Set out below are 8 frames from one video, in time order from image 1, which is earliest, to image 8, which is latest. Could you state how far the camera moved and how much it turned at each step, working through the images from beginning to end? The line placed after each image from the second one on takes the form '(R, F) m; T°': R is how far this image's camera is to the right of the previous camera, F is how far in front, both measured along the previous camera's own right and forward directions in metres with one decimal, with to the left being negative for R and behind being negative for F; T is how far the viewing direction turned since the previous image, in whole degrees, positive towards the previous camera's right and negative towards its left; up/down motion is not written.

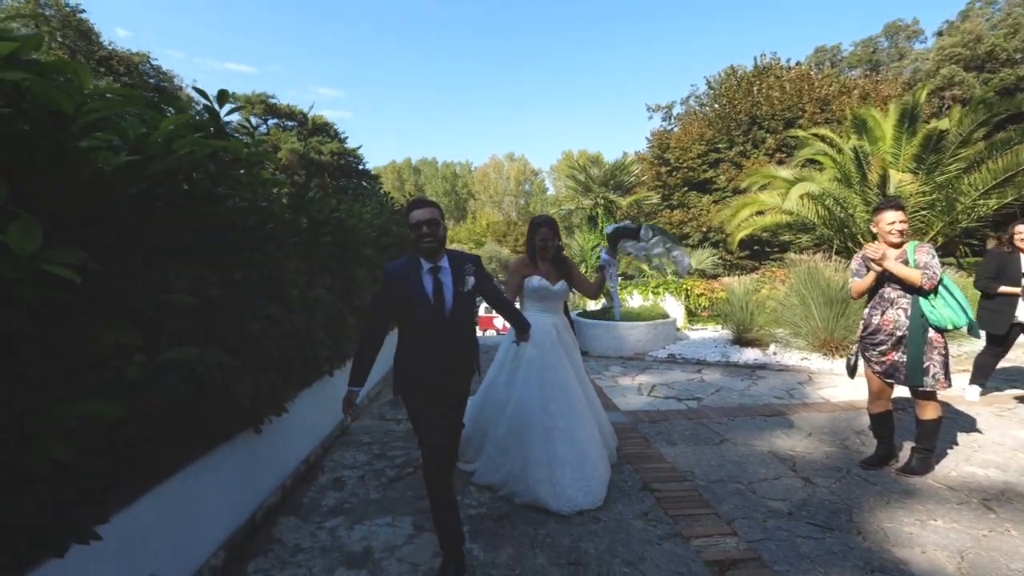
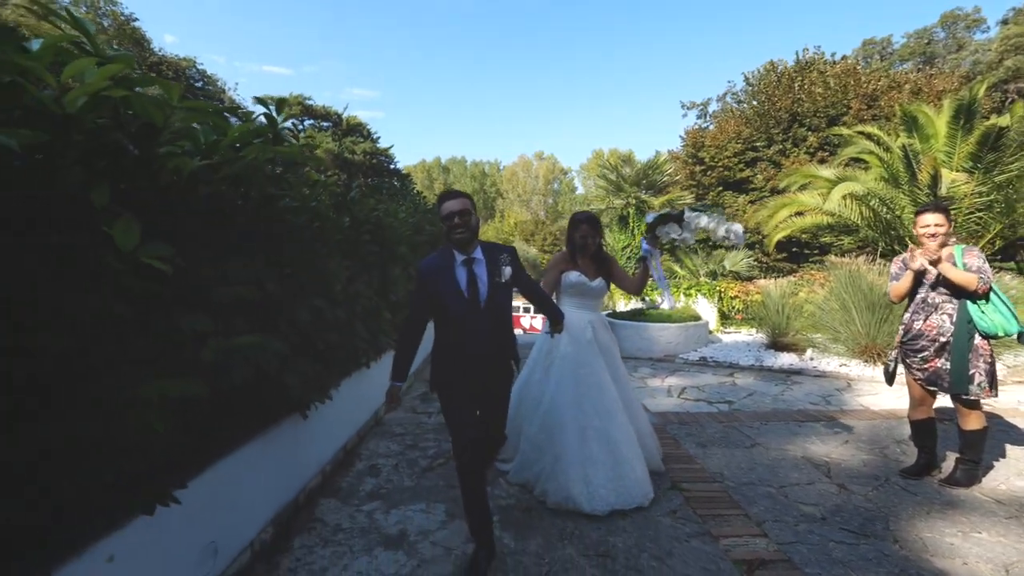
(0.0, -0.1) m; -3°
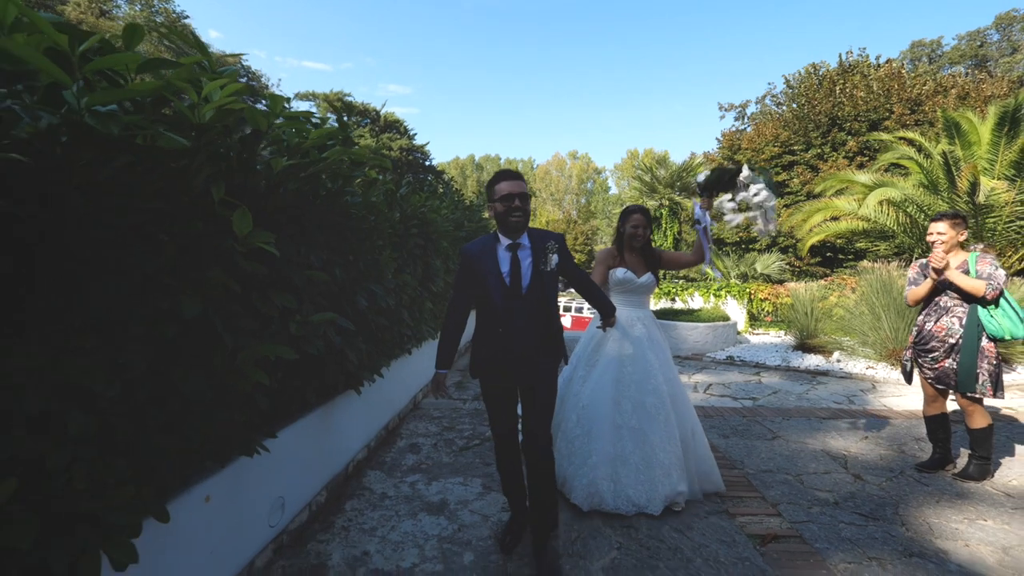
(-0.1, -0.3) m; -3°
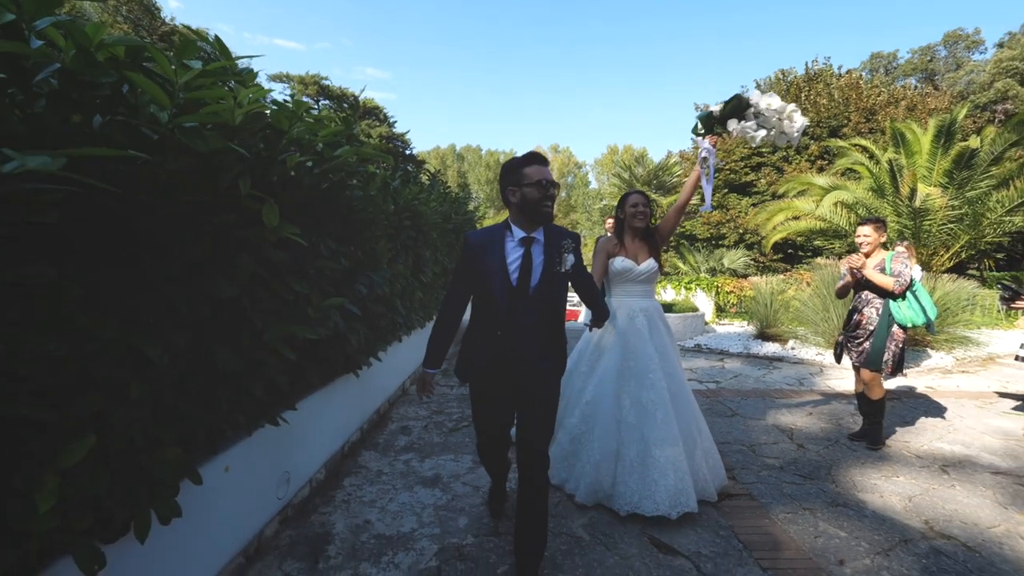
(-0.1, -0.4) m; +2°
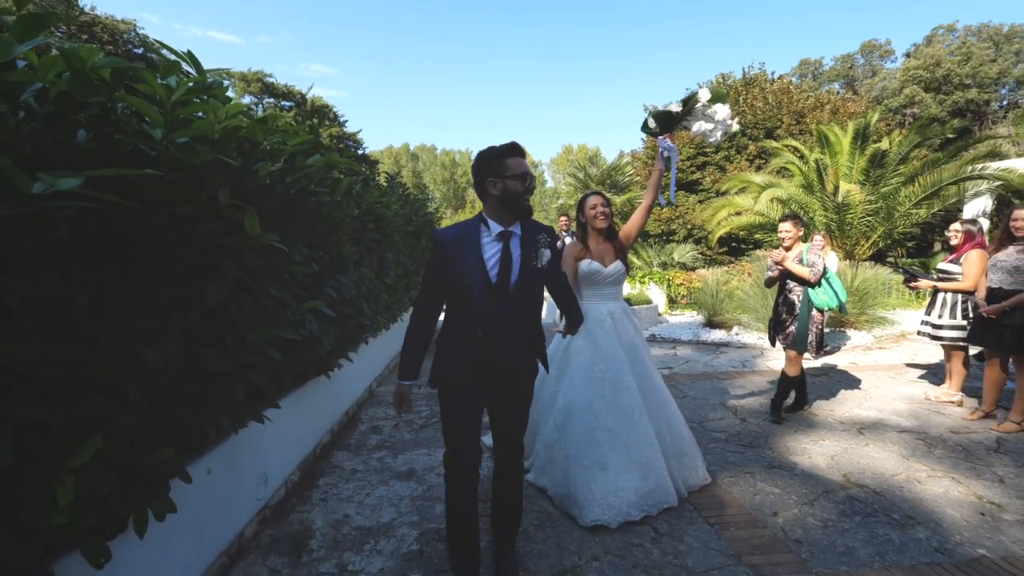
(-0.1, -0.3) m; +5°
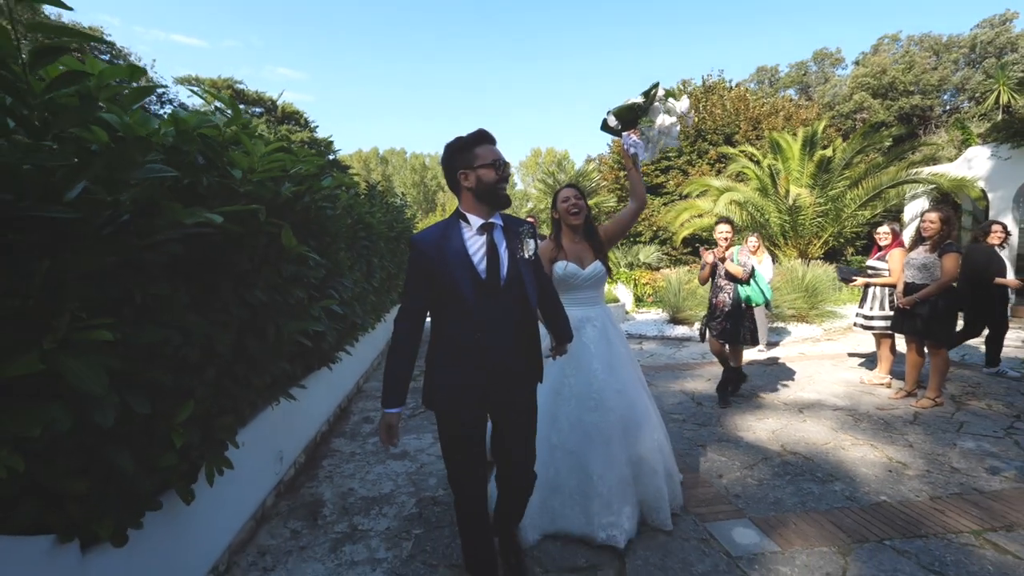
(0.0, -0.4) m; +3°
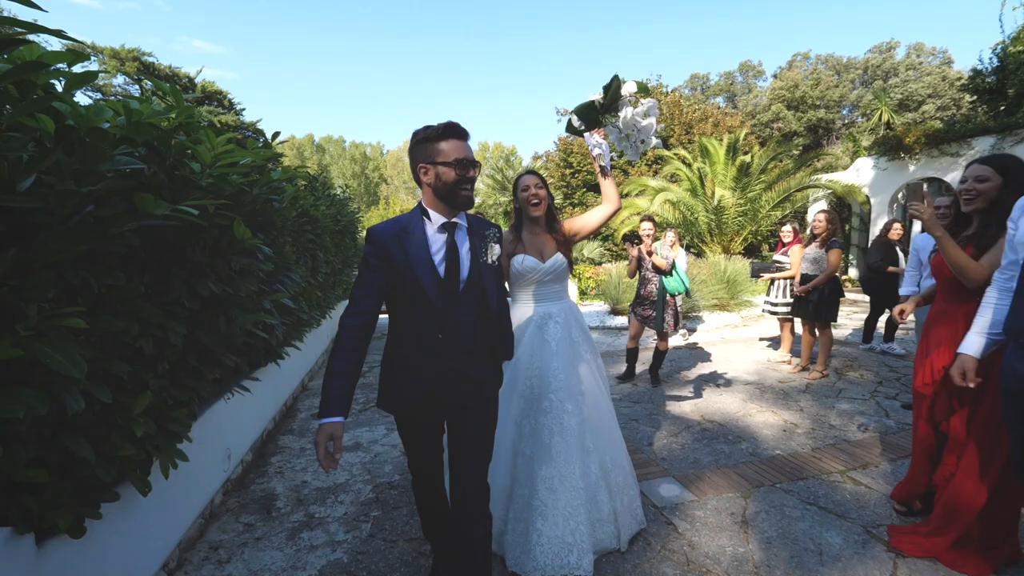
(-0.1, -0.4) m; +6°
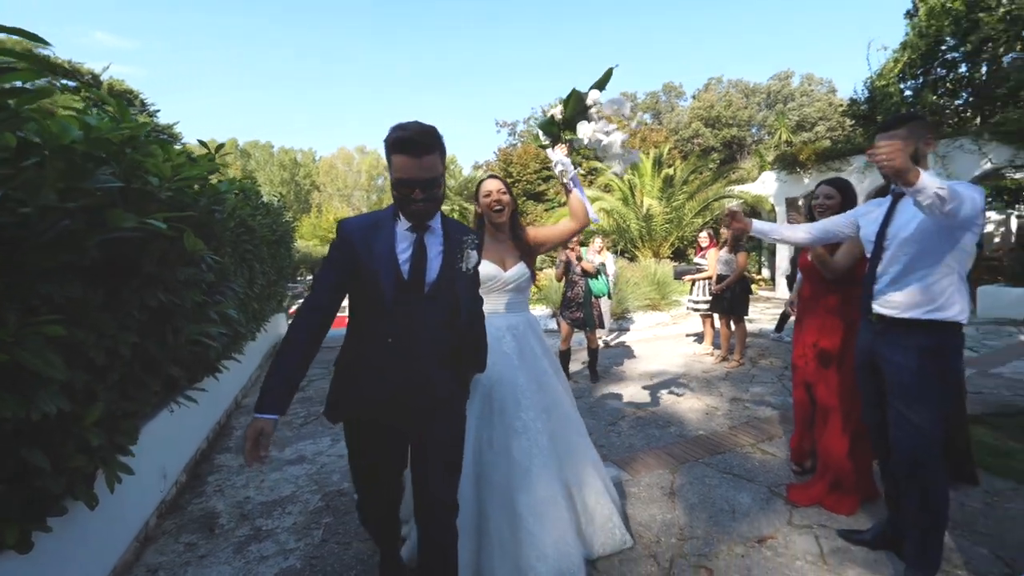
(0.0, -0.3) m; +6°
